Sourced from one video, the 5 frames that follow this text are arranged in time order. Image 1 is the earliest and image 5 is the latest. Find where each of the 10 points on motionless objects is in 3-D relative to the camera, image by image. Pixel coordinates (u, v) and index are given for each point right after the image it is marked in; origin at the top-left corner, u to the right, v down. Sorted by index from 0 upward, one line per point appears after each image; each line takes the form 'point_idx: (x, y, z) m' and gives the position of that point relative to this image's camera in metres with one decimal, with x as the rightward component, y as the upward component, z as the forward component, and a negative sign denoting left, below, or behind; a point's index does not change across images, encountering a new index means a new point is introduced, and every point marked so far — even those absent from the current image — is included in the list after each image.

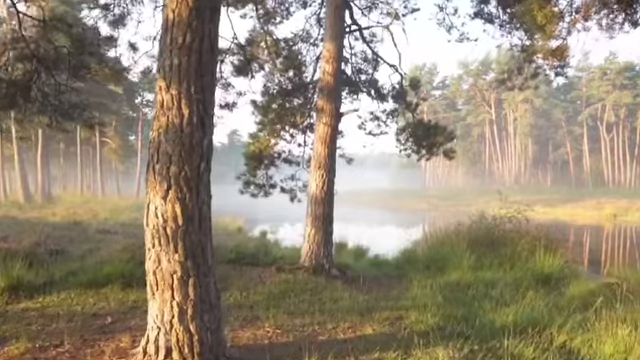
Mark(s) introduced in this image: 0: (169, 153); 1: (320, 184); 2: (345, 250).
0: (-0.9, +0.2, +3.5) m
1: (0.0, 0.0, +8.5) m
2: (+0.6, -1.6, +13.7) m
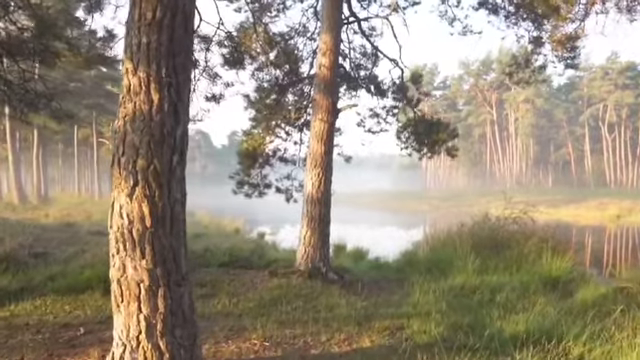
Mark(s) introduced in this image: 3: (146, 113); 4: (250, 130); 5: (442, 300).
0: (-1.0, +0.2, +3.0) m
1: (-0.1, 0.0, +8.1) m
2: (+0.5, -1.6, +13.2) m
3: (-0.9, +0.3, +3.0) m
4: (-1.2, +0.8, +9.7) m
5: (+1.4, -1.4, +6.7) m
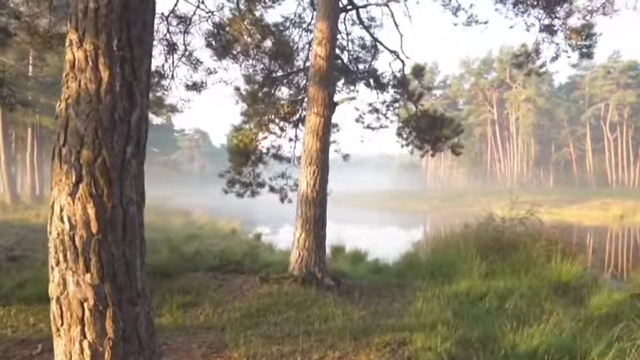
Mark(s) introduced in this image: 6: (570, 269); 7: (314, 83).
0: (-1.0, +0.2, +2.5) m
1: (-0.1, 0.0, +7.5) m
2: (+0.5, -1.6, +12.7) m
3: (-1.0, +0.4, +2.5) m
4: (-1.3, +0.9, +9.2) m
5: (+1.3, -1.4, +6.1) m
6: (+3.8, -1.4, +8.8) m
7: (-0.1, +1.3, +7.7) m
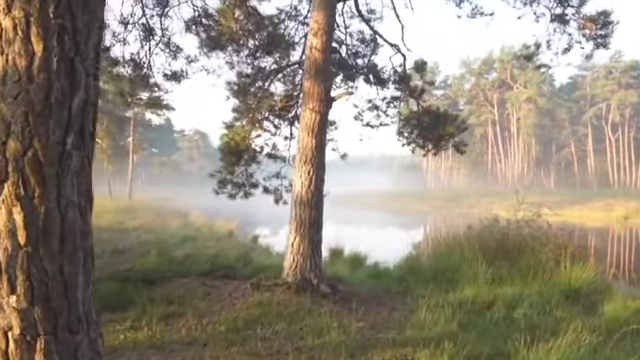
0: (-1.1, +0.2, +2.0) m
1: (-0.2, 0.0, +7.0) m
2: (+0.4, -1.6, +12.2) m
3: (-1.0, +0.4, +2.0) m
4: (-1.3, +0.9, +8.7) m
5: (+1.3, -1.4, +5.6) m
6: (+3.8, -1.4, +8.4) m
7: (-0.1, +1.3, +7.2) m
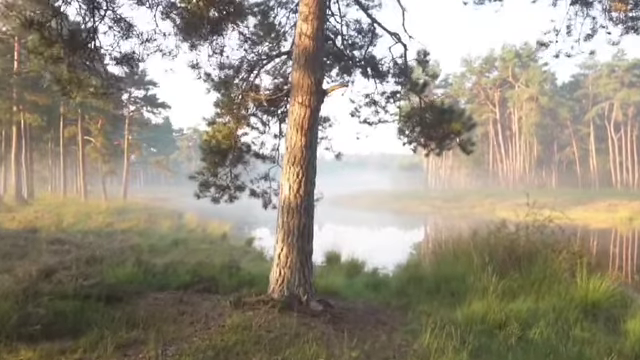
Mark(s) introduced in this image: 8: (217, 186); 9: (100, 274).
0: (-1.2, +0.2, +1.2) m
1: (-0.3, 0.0, +6.2) m
2: (+0.3, -1.7, +11.4) m
3: (-1.1, +0.3, +1.2) m
4: (-1.4, +0.8, +7.9) m
5: (+1.2, -1.4, +4.8) m
6: (+3.7, -1.4, +7.6) m
7: (-0.2, +1.2, +6.4) m
8: (-1.4, -0.1, +7.9) m
9: (-2.8, -1.2, +7.3) m
